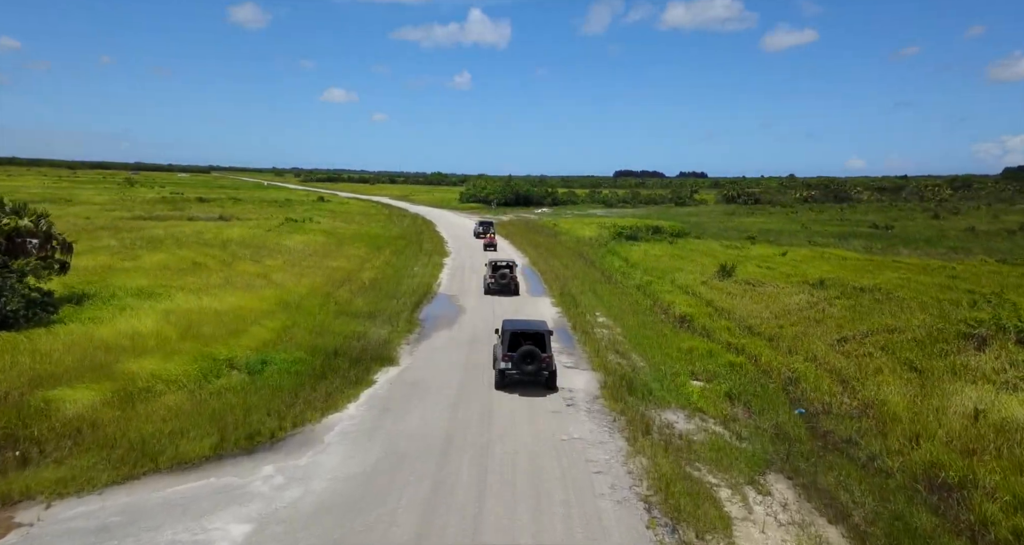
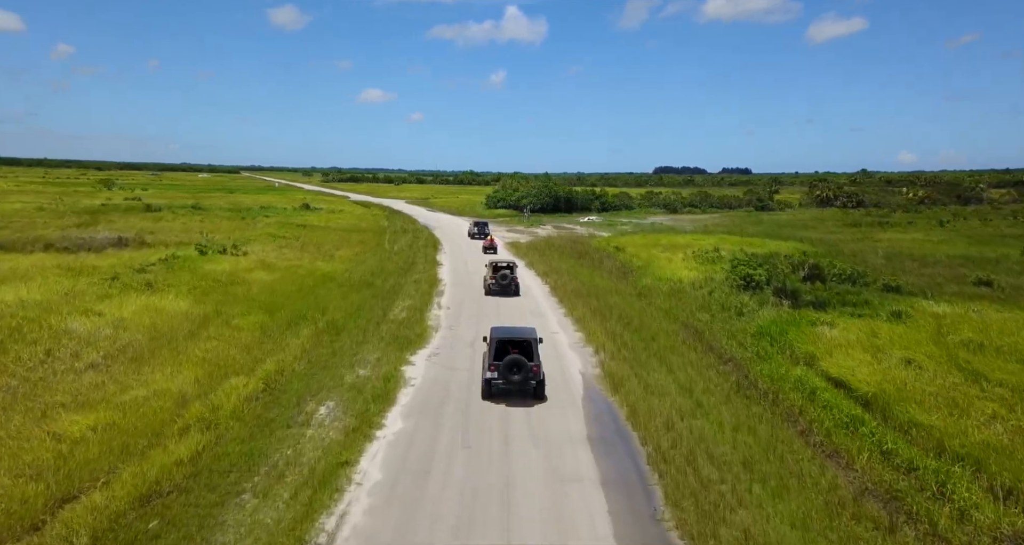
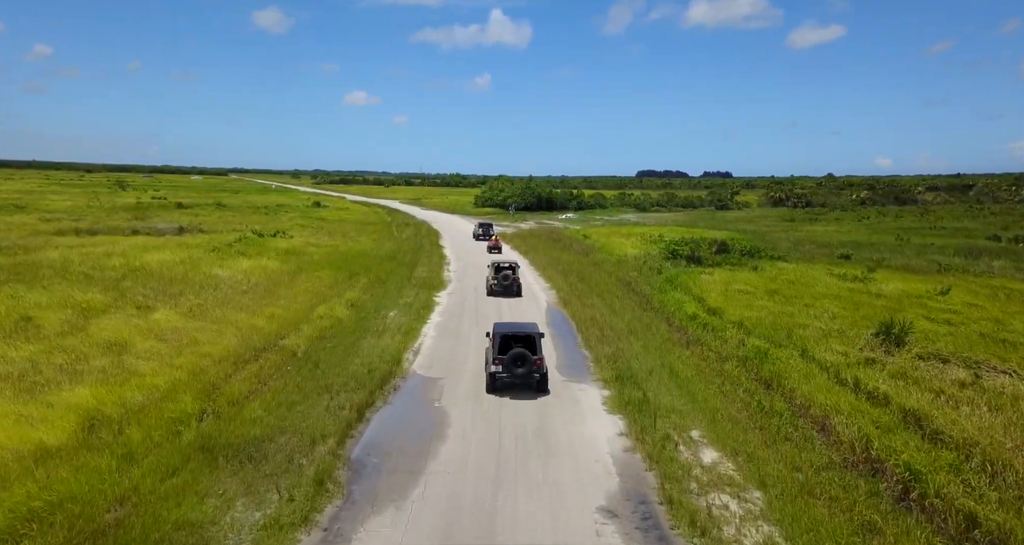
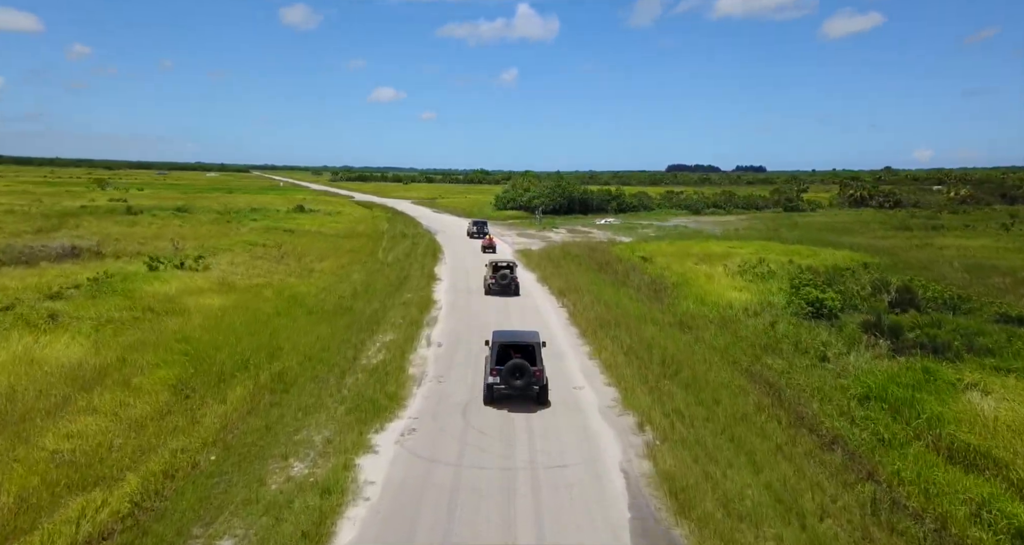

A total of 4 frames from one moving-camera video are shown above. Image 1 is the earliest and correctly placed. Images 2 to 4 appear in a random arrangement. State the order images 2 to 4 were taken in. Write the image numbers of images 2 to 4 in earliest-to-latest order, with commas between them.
3, 2, 4
